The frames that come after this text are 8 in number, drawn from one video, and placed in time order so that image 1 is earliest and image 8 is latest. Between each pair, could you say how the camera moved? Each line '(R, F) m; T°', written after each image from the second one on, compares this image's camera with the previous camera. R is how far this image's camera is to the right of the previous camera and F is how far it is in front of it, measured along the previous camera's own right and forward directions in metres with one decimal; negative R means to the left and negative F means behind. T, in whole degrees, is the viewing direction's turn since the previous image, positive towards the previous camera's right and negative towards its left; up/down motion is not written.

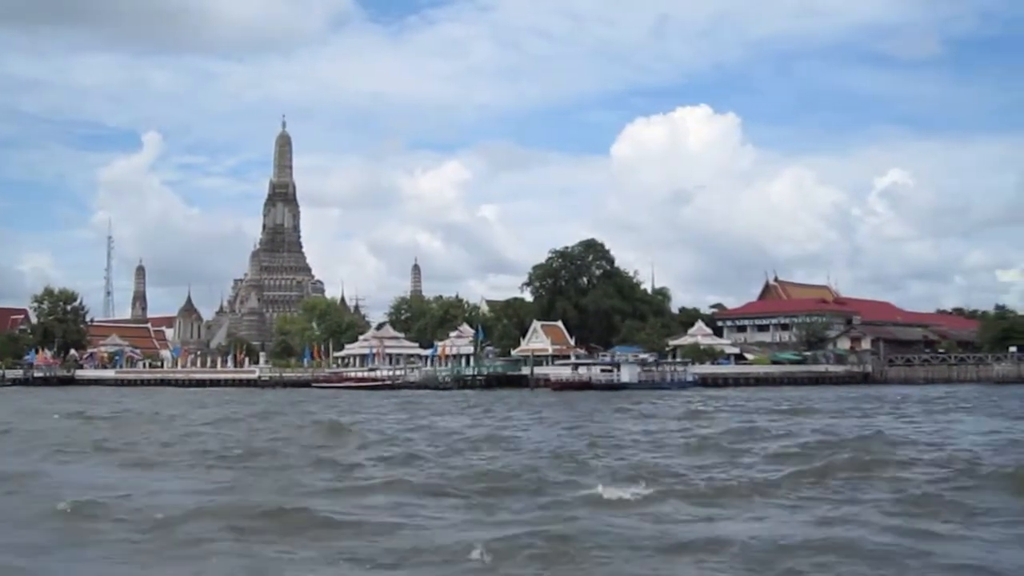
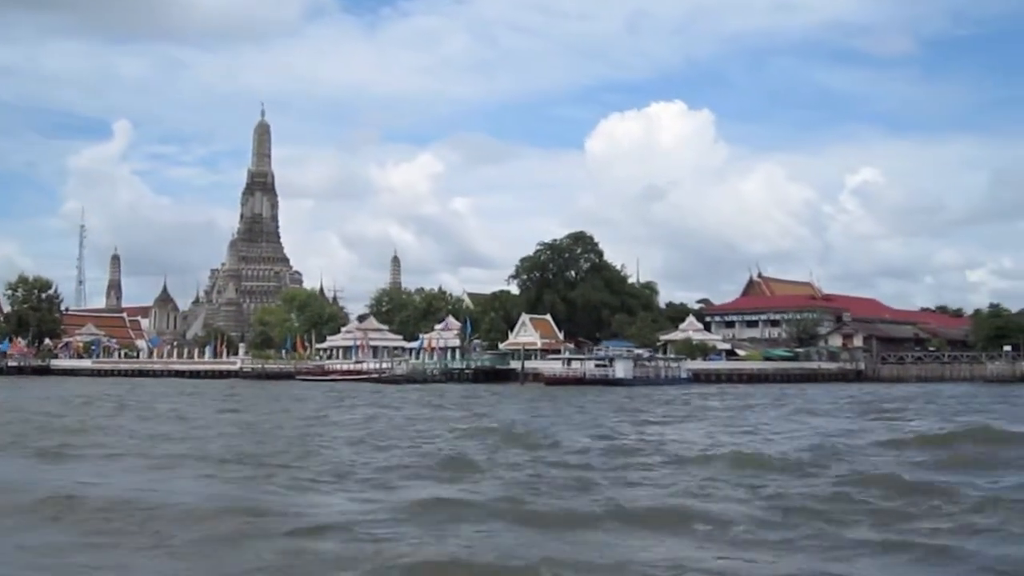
(-0.7, +1.2) m; +1°
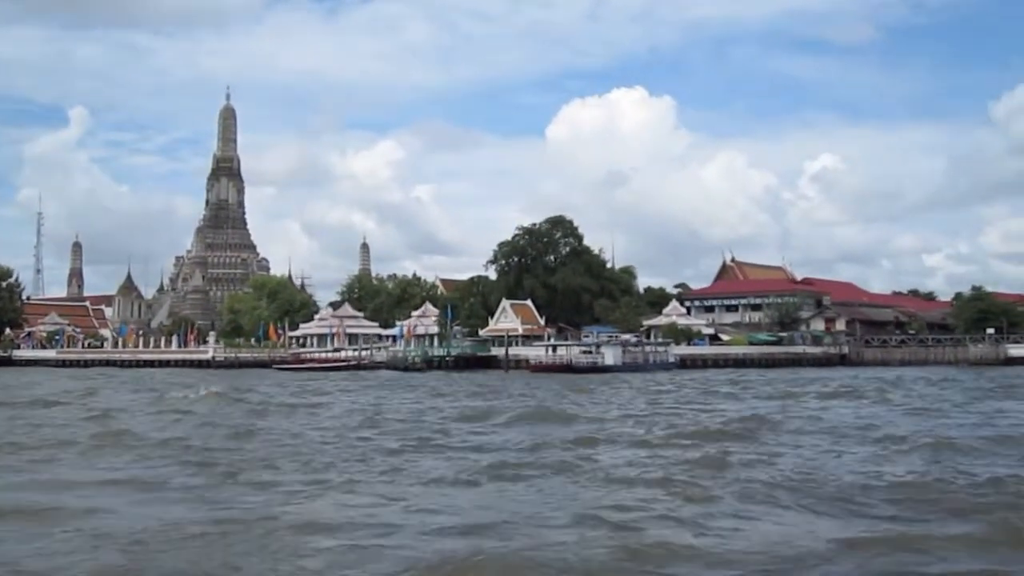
(-0.9, +1.1) m; +2°
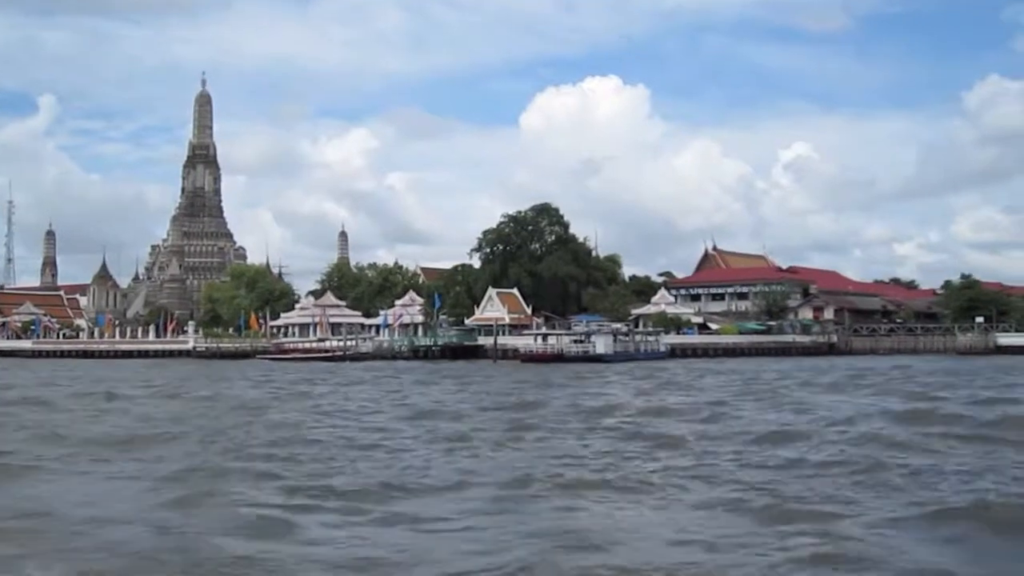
(-0.6, +0.8) m; +1°
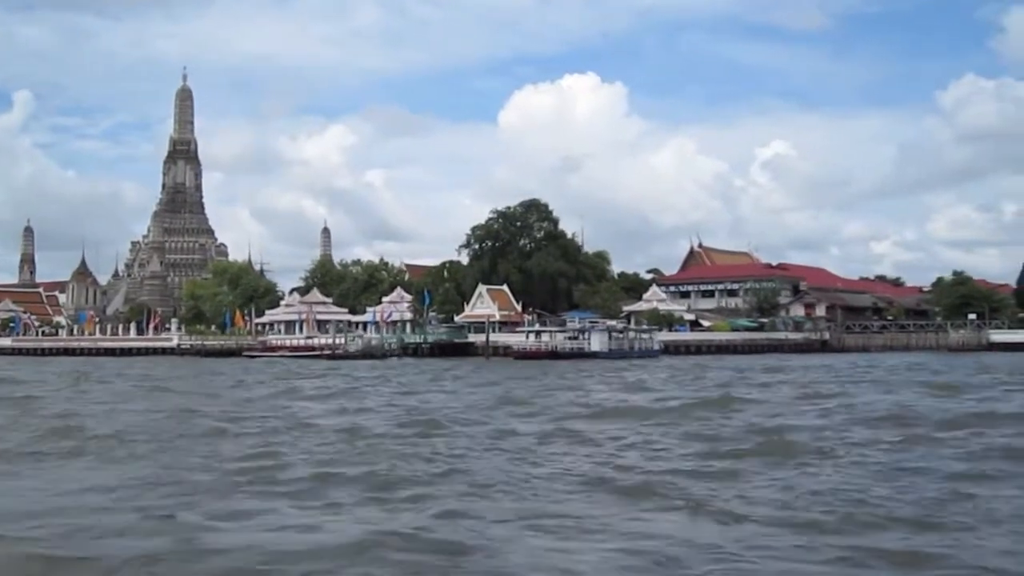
(-0.5, +0.7) m; +1°
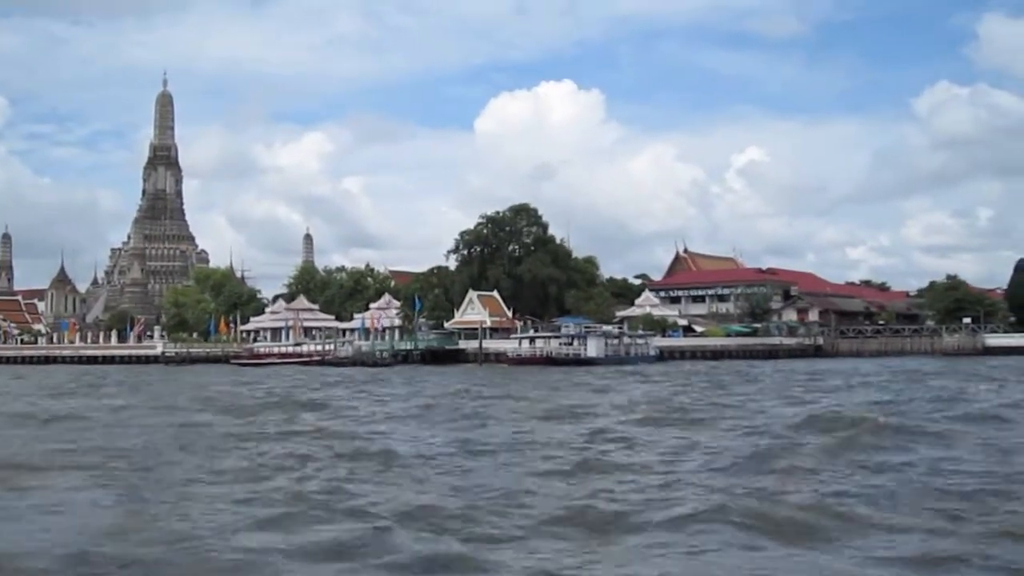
(-0.6, +0.7) m; +1°
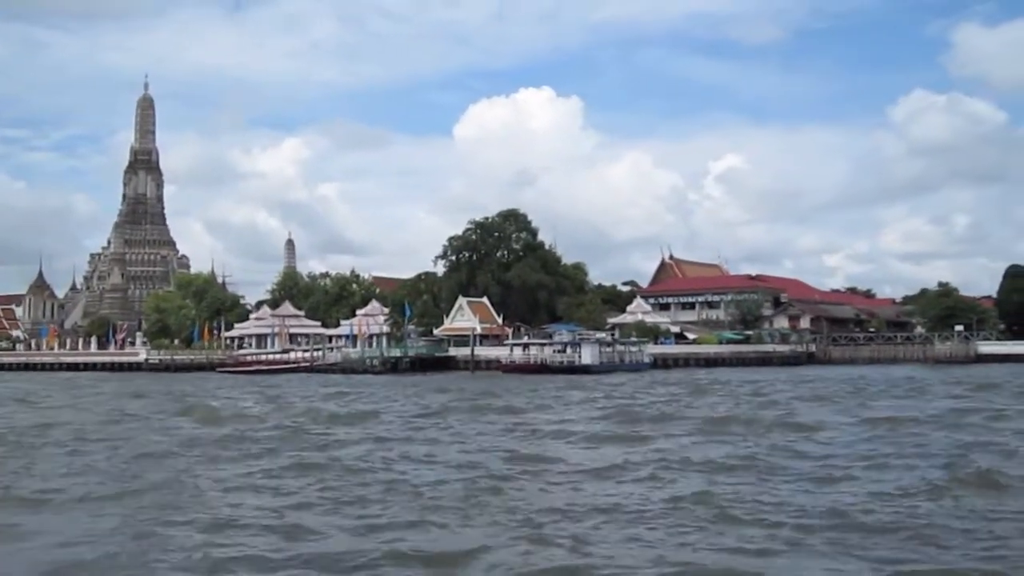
(-0.5, +0.7) m; +1°
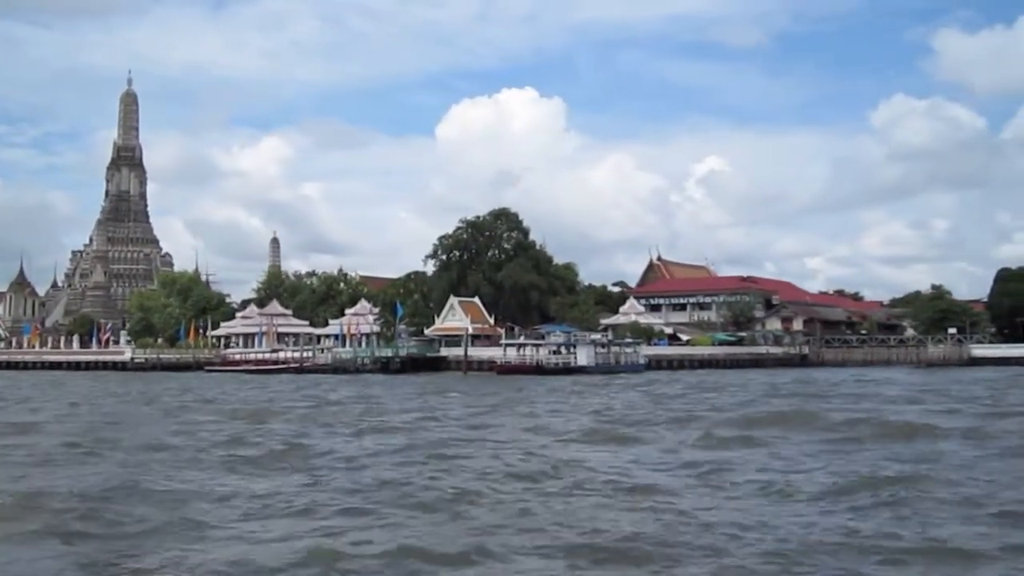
(-0.5, +0.6) m; +1°
